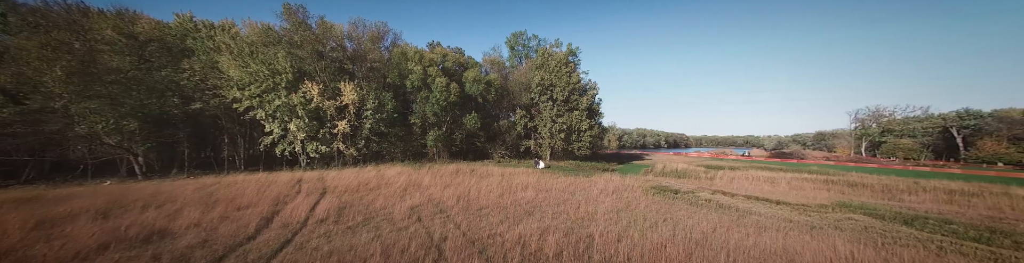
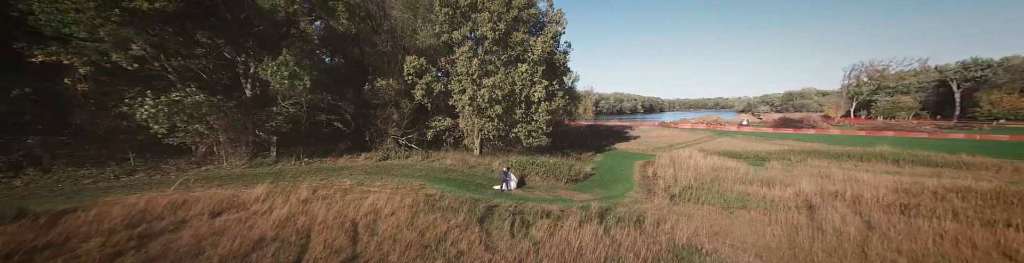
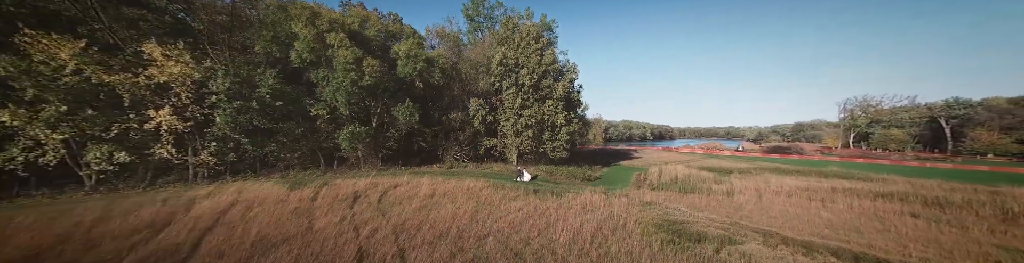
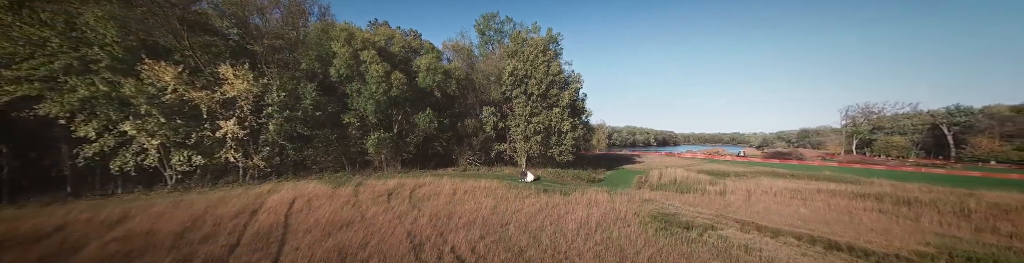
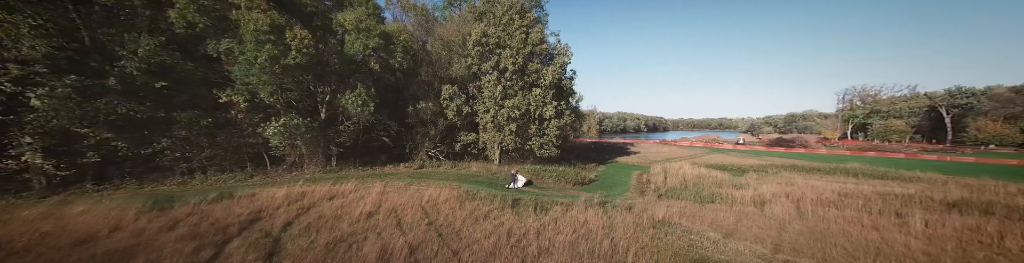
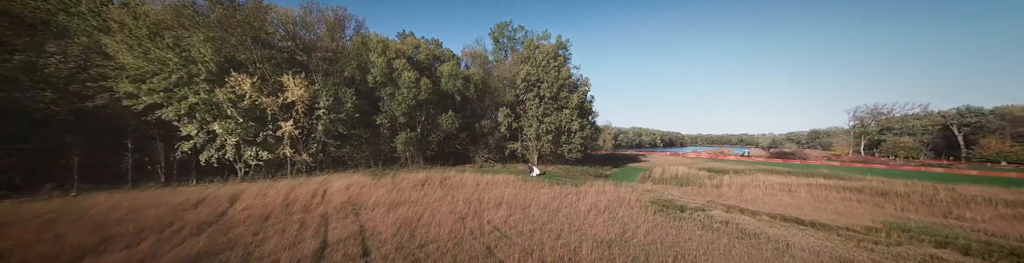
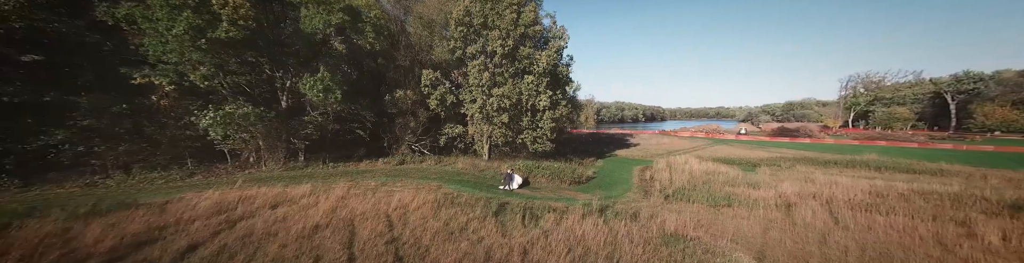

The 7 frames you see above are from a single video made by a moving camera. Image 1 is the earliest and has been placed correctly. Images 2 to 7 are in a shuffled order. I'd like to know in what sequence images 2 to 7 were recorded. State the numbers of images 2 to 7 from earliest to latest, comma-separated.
6, 4, 3, 5, 7, 2
